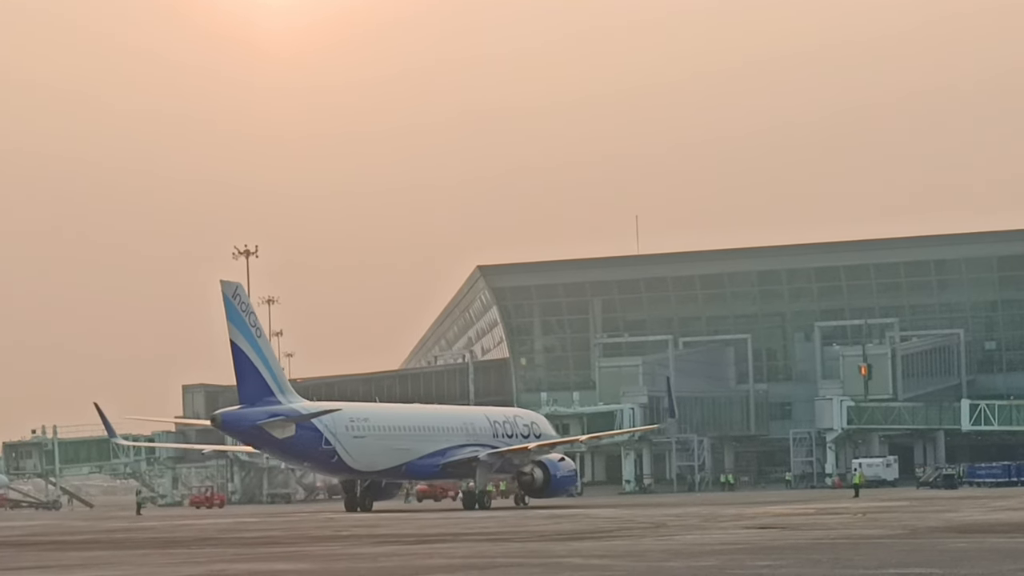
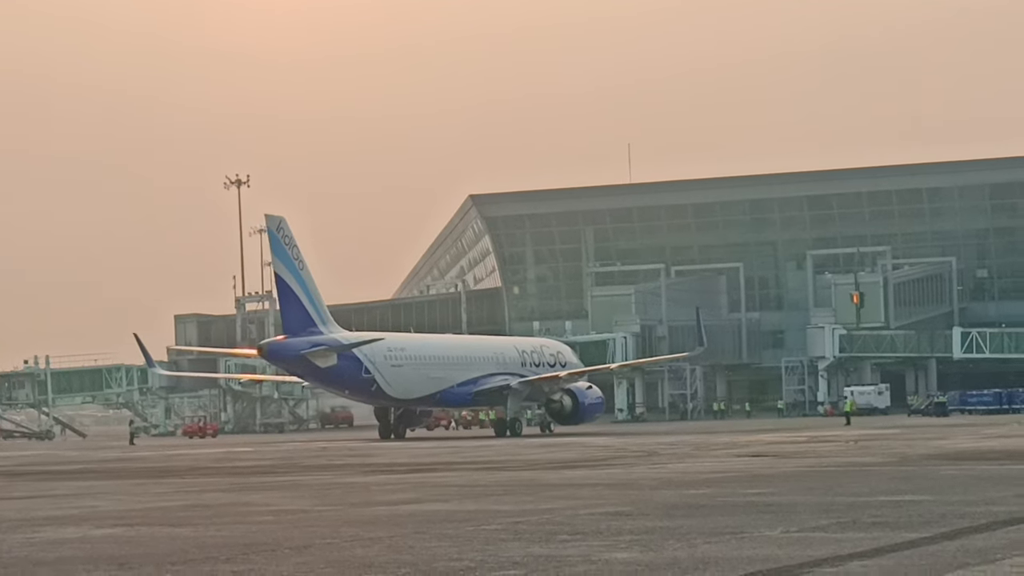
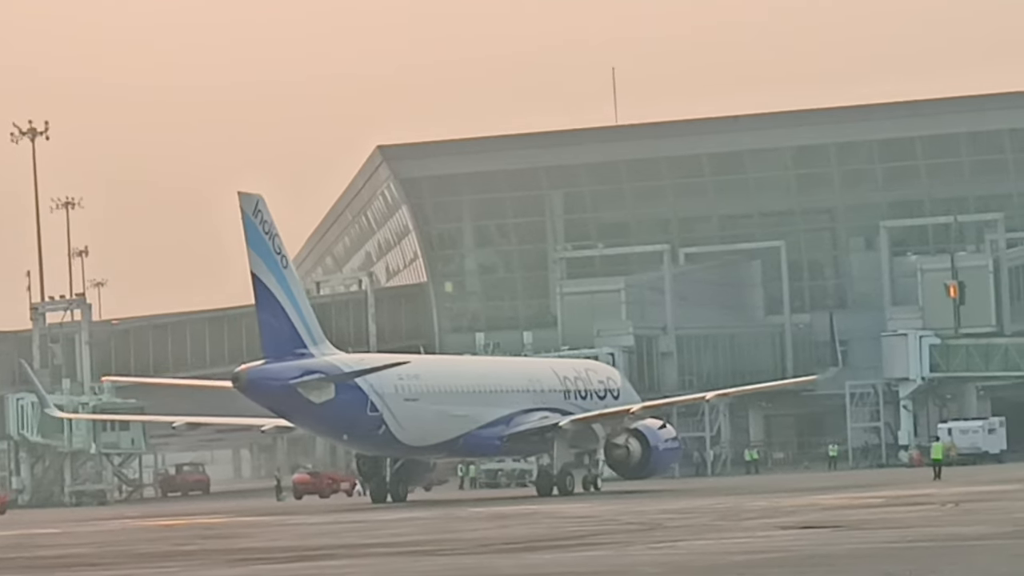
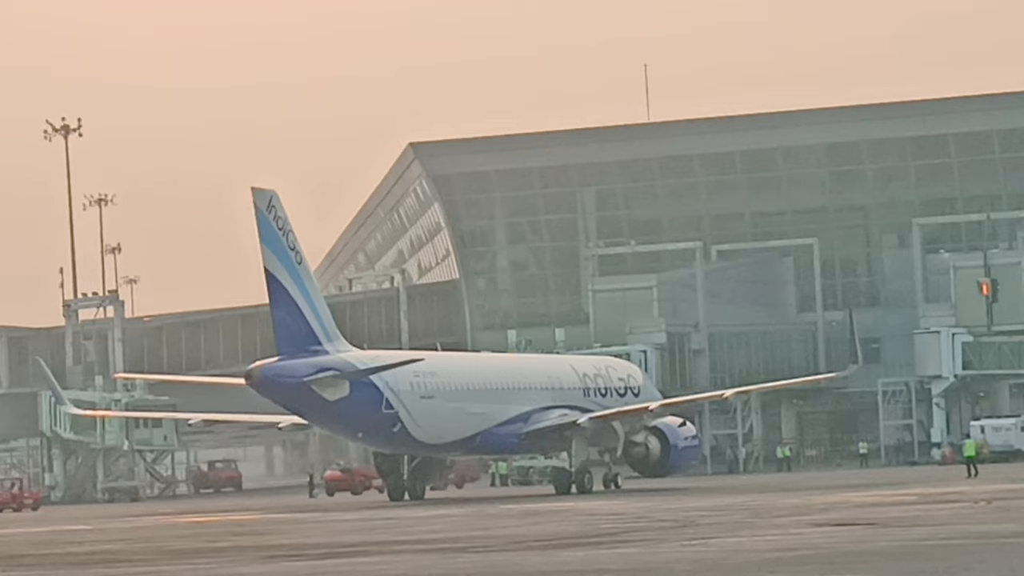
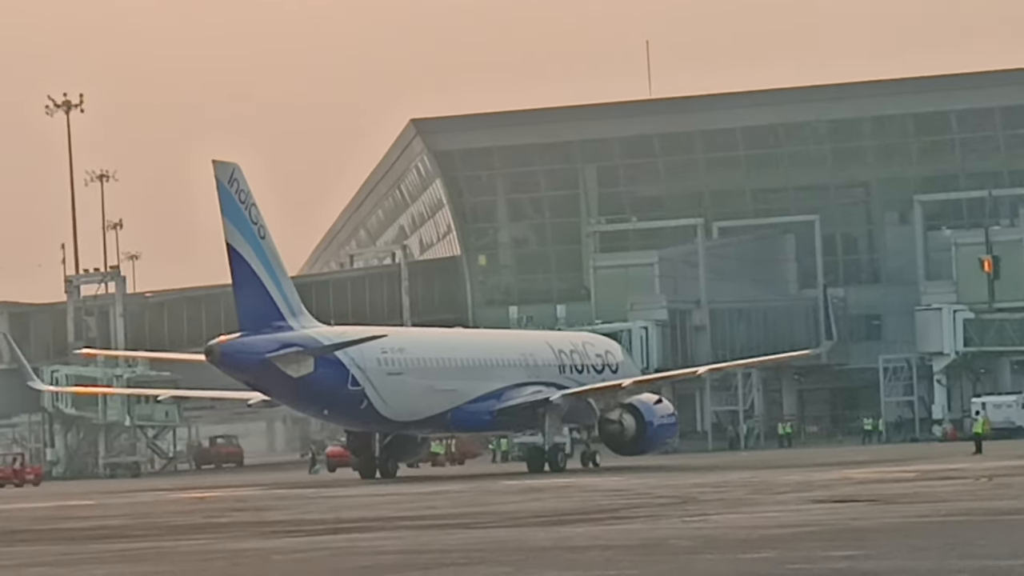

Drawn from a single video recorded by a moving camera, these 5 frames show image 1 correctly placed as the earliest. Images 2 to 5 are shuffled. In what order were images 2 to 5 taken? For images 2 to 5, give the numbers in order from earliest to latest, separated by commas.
2, 5, 4, 3
